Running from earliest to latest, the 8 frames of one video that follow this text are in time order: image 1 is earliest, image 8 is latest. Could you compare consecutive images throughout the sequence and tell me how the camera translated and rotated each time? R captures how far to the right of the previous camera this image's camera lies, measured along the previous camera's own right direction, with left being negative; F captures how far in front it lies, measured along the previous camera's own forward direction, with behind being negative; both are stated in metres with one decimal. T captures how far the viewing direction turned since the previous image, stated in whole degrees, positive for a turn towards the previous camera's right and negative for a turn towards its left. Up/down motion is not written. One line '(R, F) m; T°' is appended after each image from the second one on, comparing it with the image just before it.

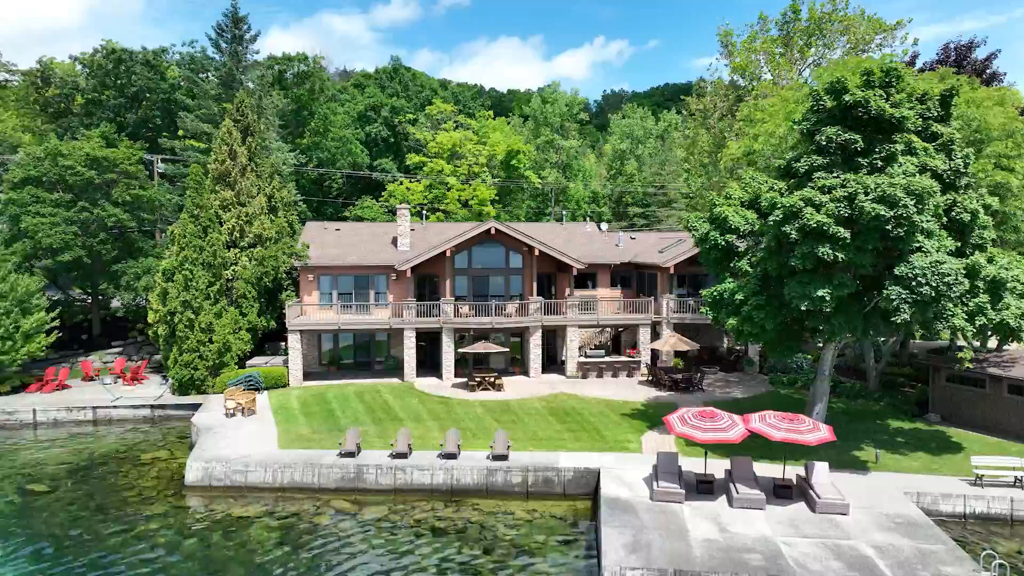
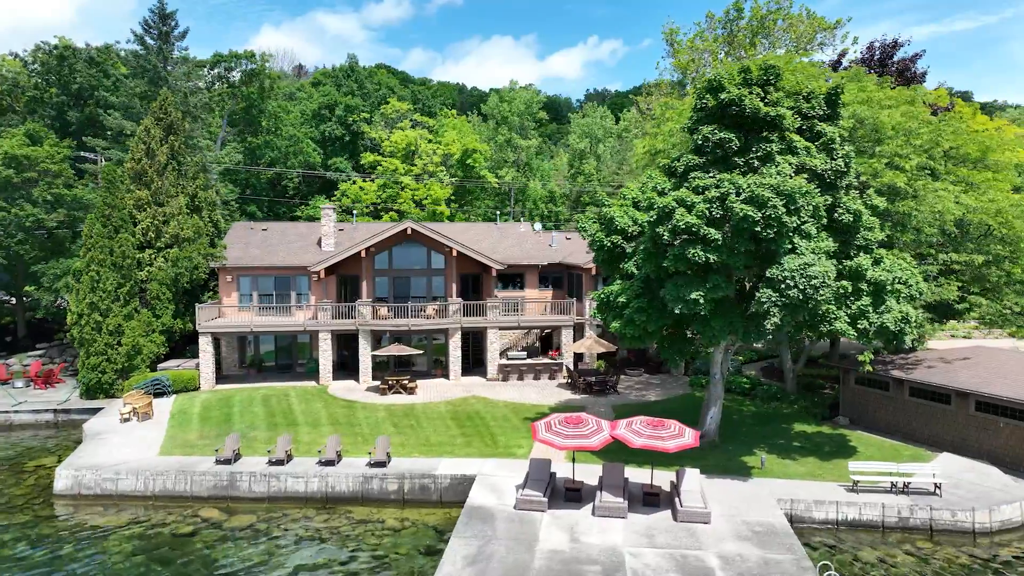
(+4.1, +0.5) m; +1°
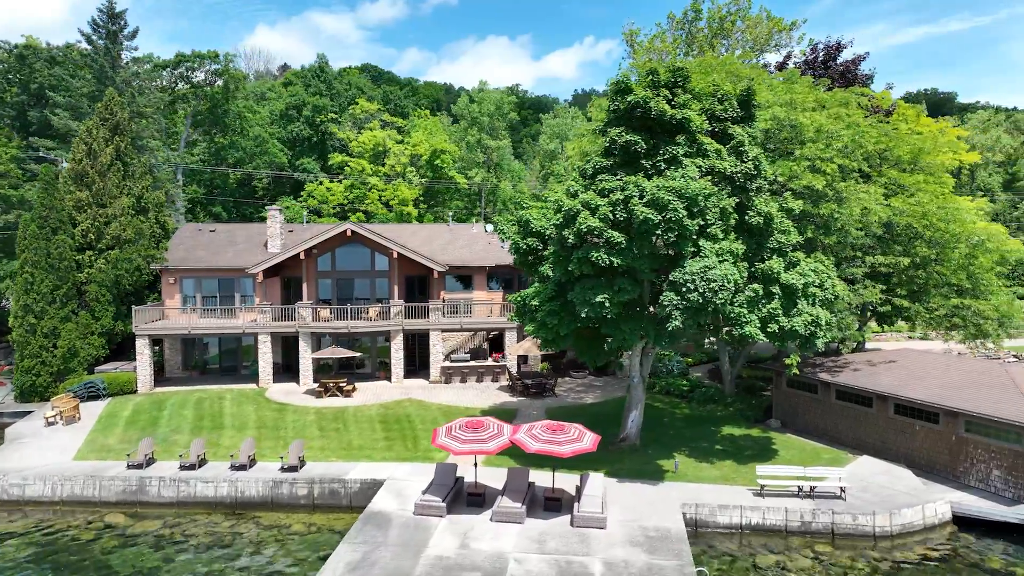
(+2.9, +0.1) m; 0°
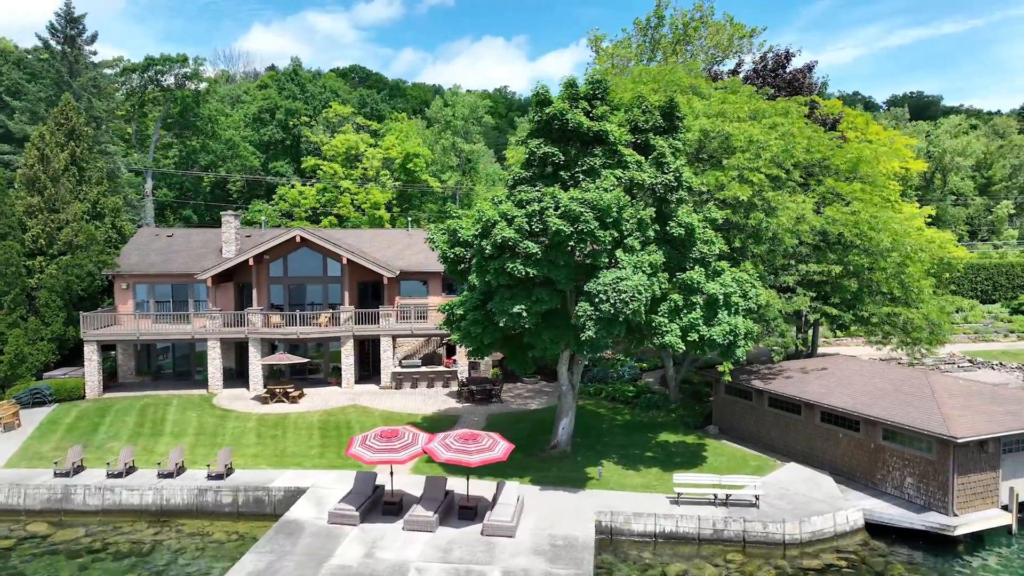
(+2.5, -0.2) m; 0°
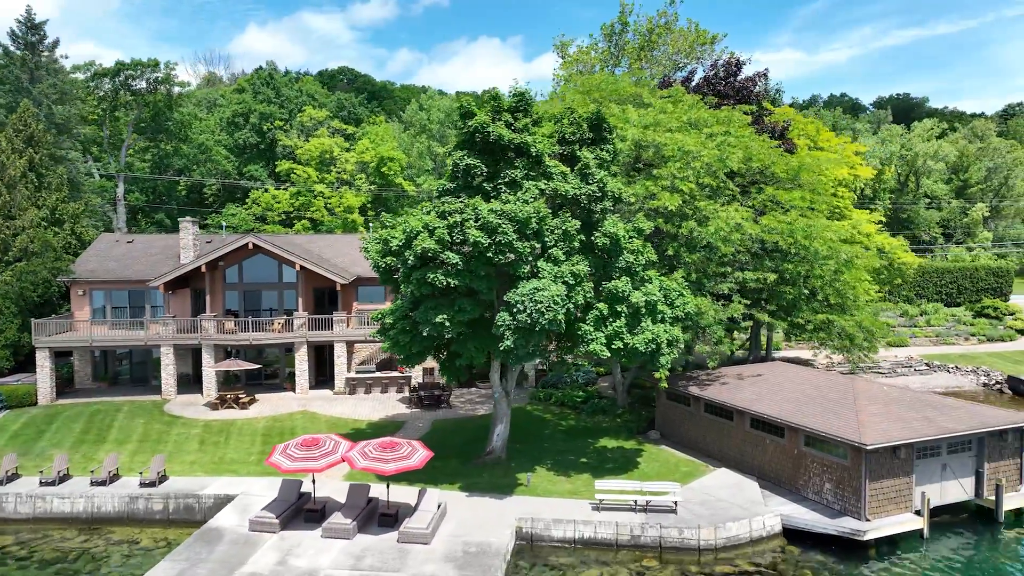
(+2.4, -0.3) m; 0°
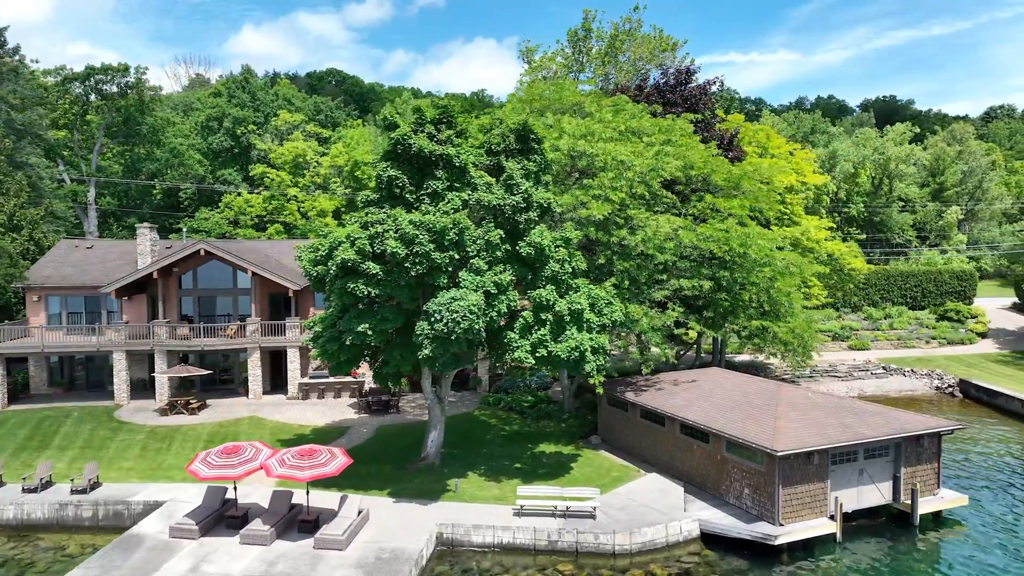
(+2.5, -0.3) m; 0°
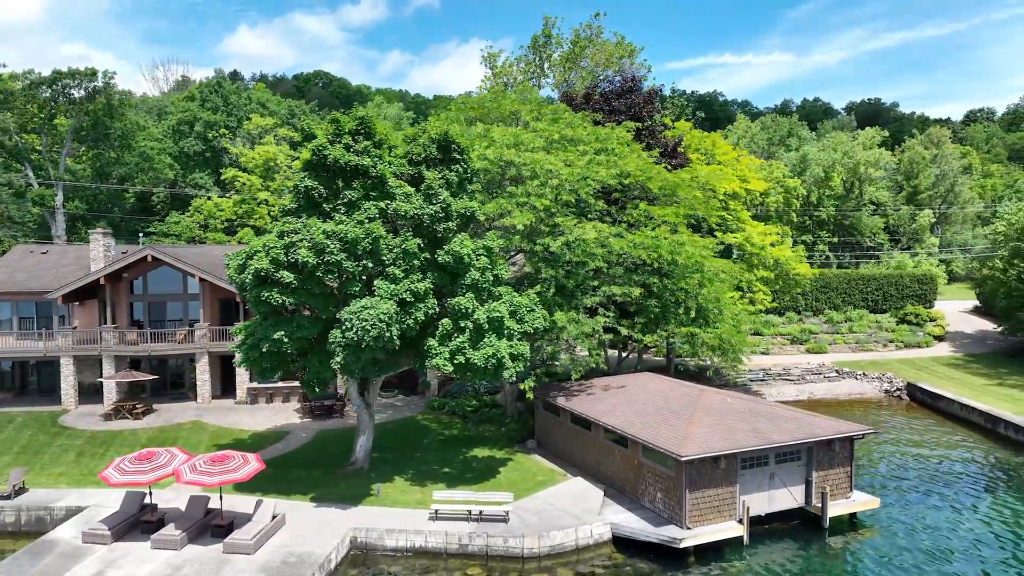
(+2.8, -0.4) m; 0°
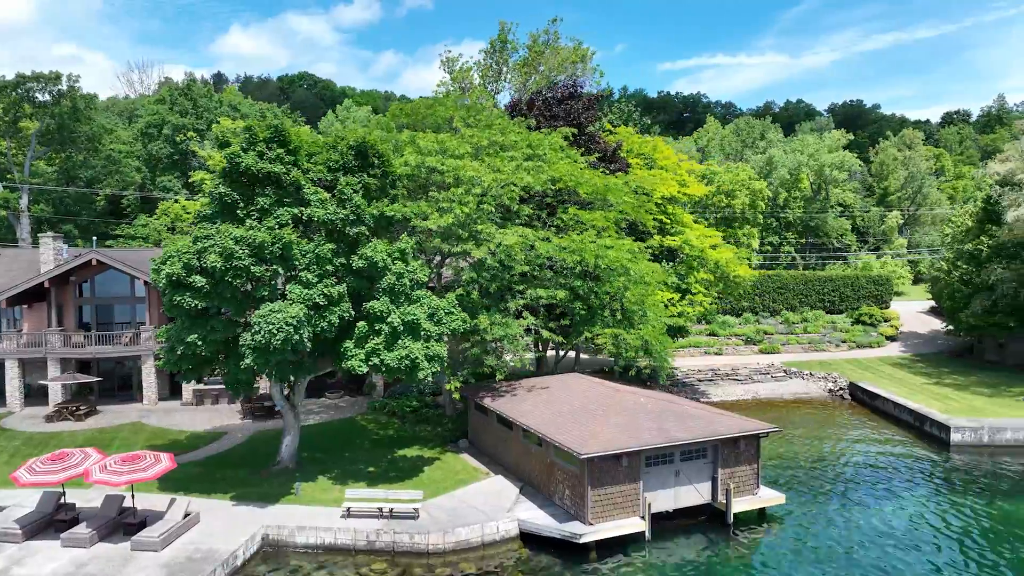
(+3.0, -0.6) m; 0°
